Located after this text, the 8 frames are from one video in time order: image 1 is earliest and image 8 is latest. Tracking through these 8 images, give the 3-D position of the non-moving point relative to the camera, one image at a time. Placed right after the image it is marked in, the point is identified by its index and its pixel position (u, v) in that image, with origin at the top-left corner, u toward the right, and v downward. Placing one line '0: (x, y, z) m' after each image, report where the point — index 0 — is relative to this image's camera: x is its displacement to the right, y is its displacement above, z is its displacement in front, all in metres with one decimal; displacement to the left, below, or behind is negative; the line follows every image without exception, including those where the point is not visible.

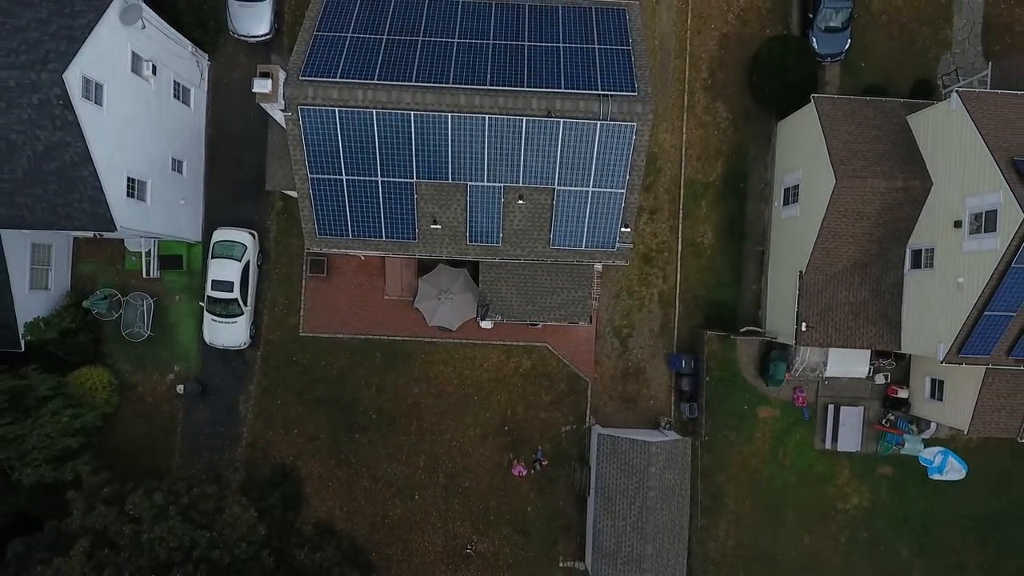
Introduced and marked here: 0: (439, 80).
0: (-1.8, +5.1, +14.8) m
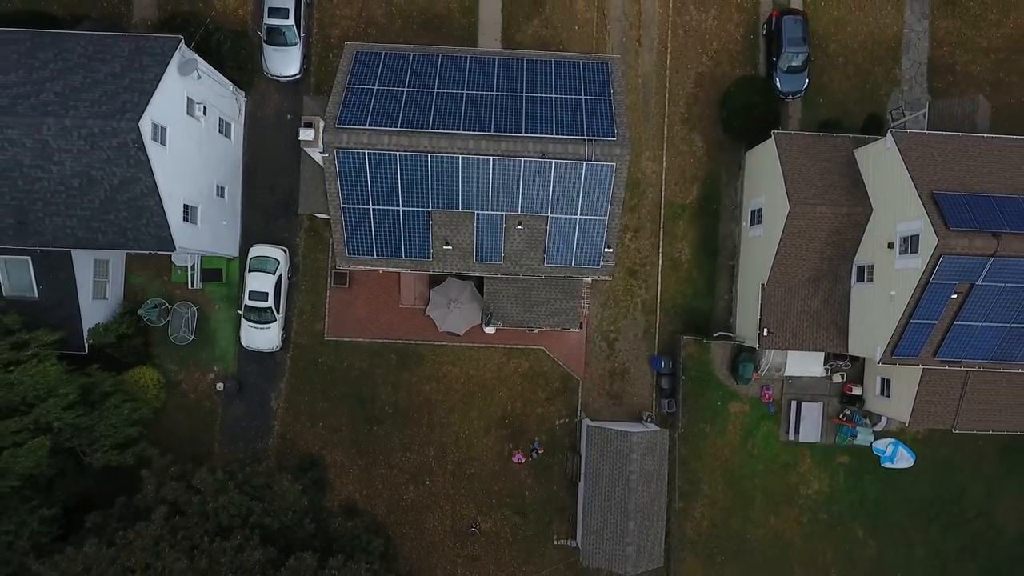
0: (-1.8, +4.7, +17.7) m
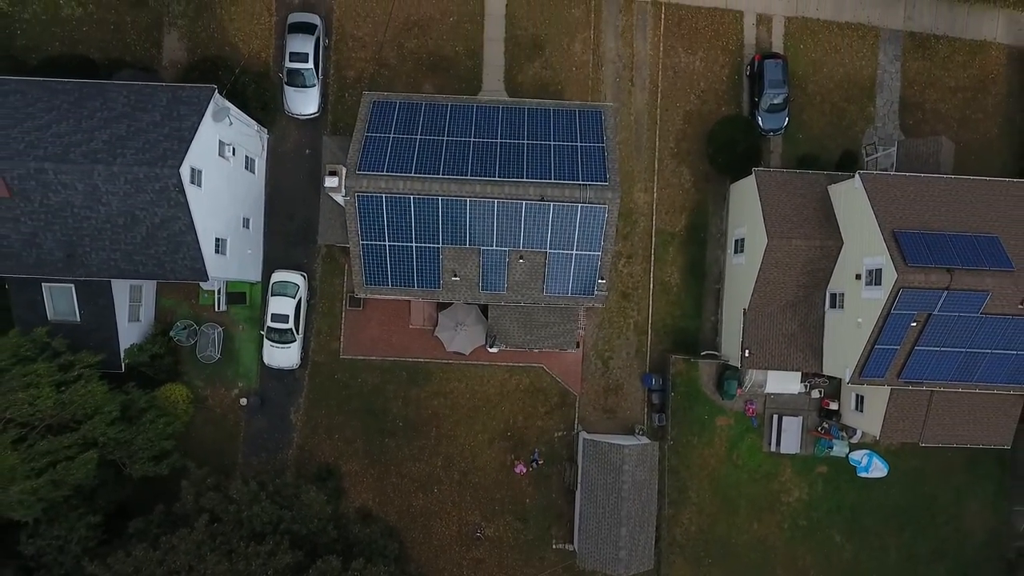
0: (-1.7, +3.7, +19.7) m
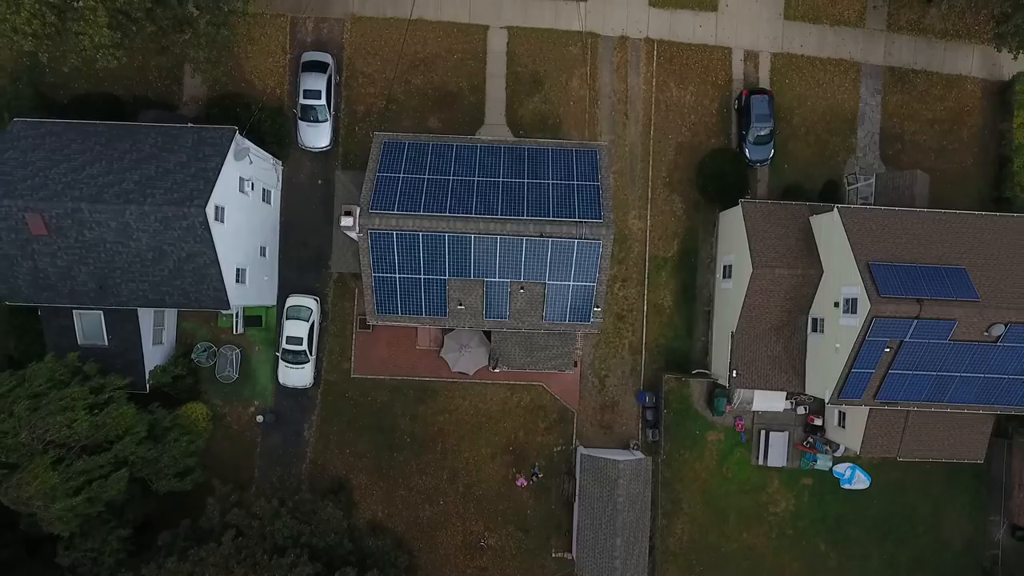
0: (-1.6, +2.7, +21.2) m
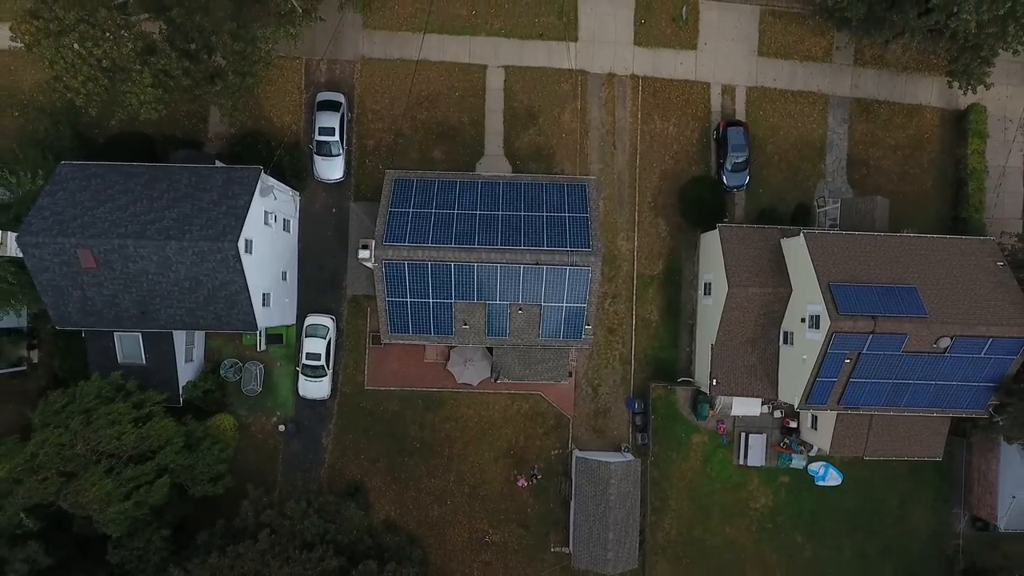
0: (-1.7, +1.8, +23.8) m
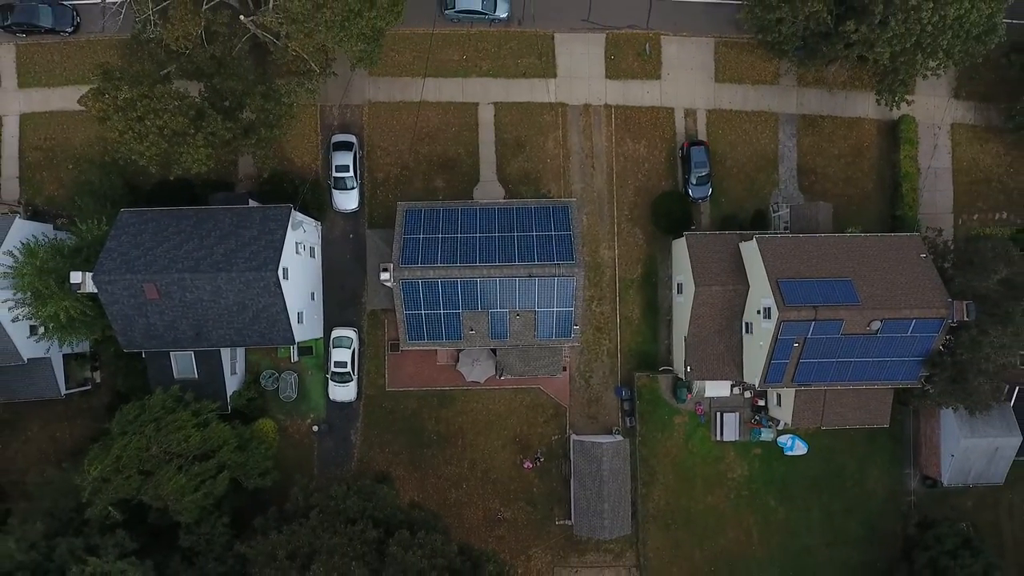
0: (-1.9, +1.3, +28.2) m
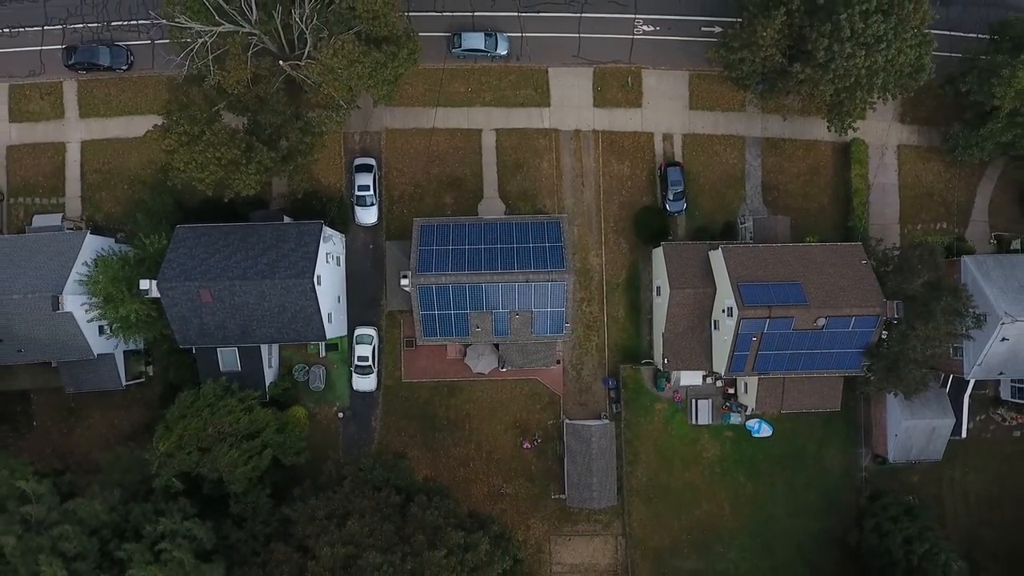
0: (-1.9, +1.1, +33.2) m
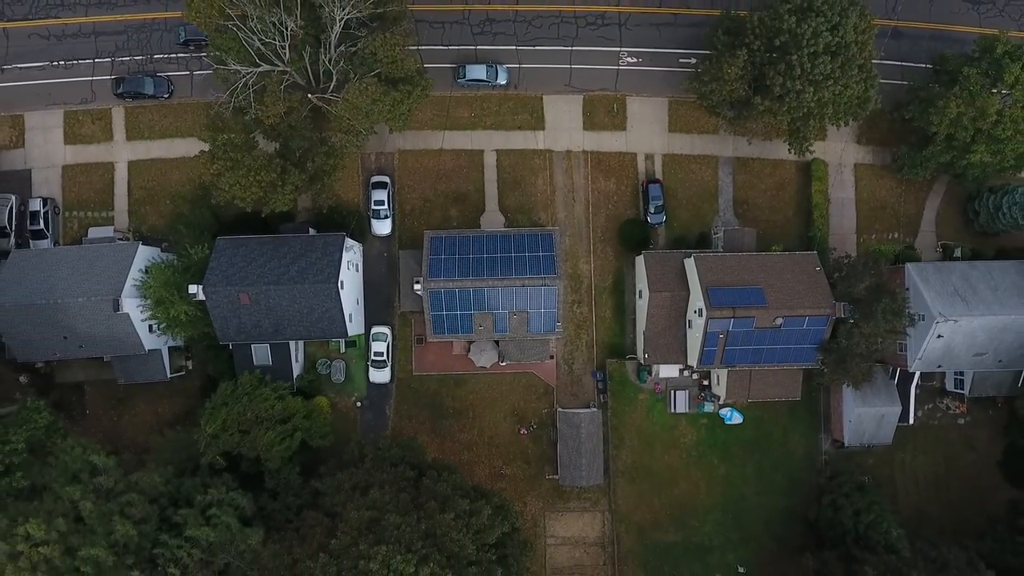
0: (-2.0, +0.8, +38.3) m
